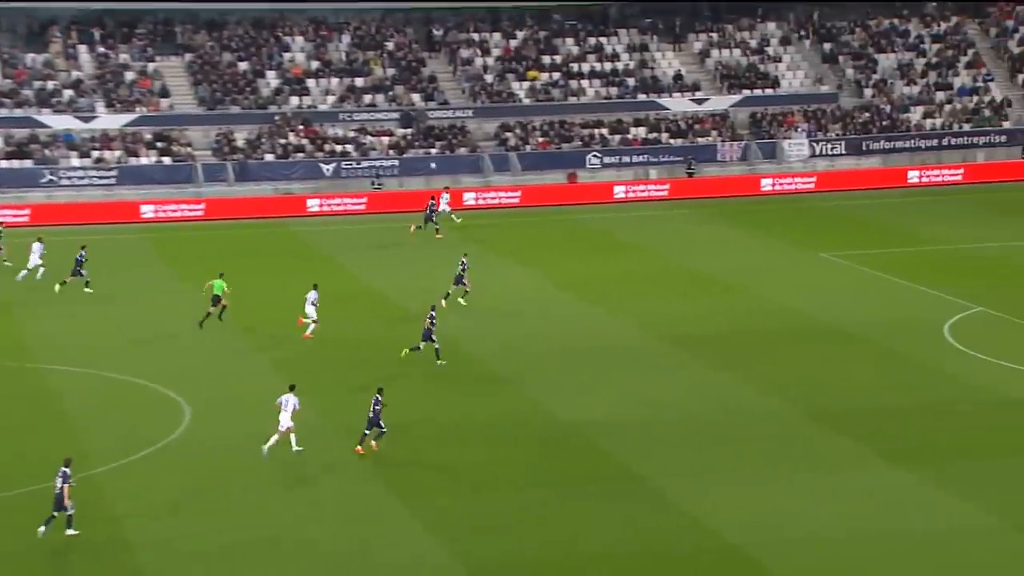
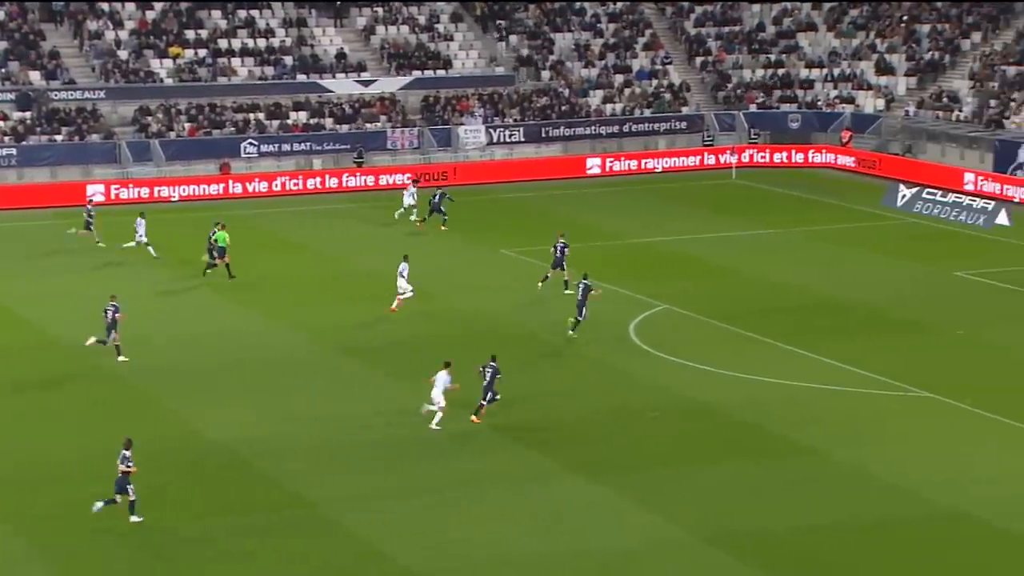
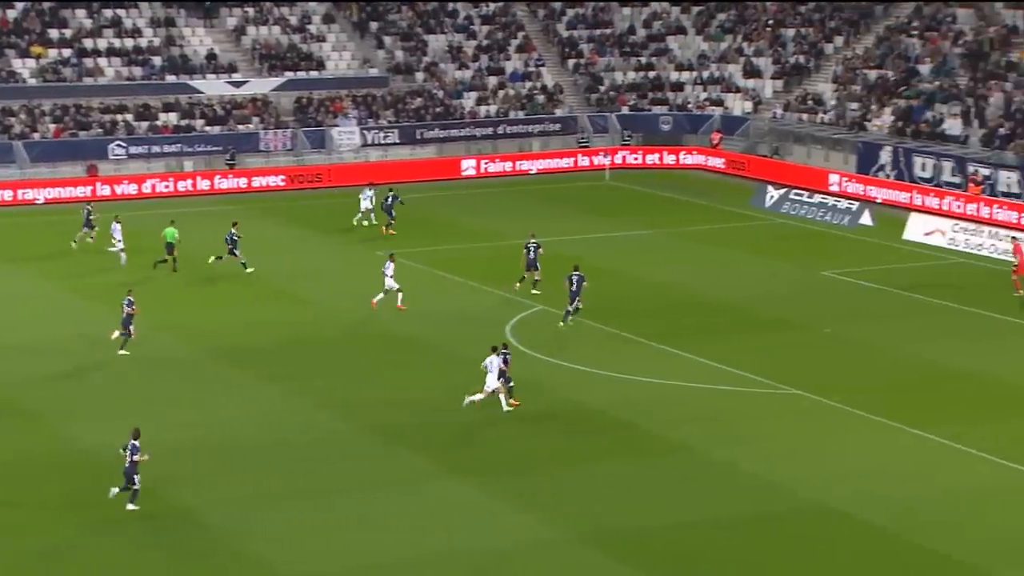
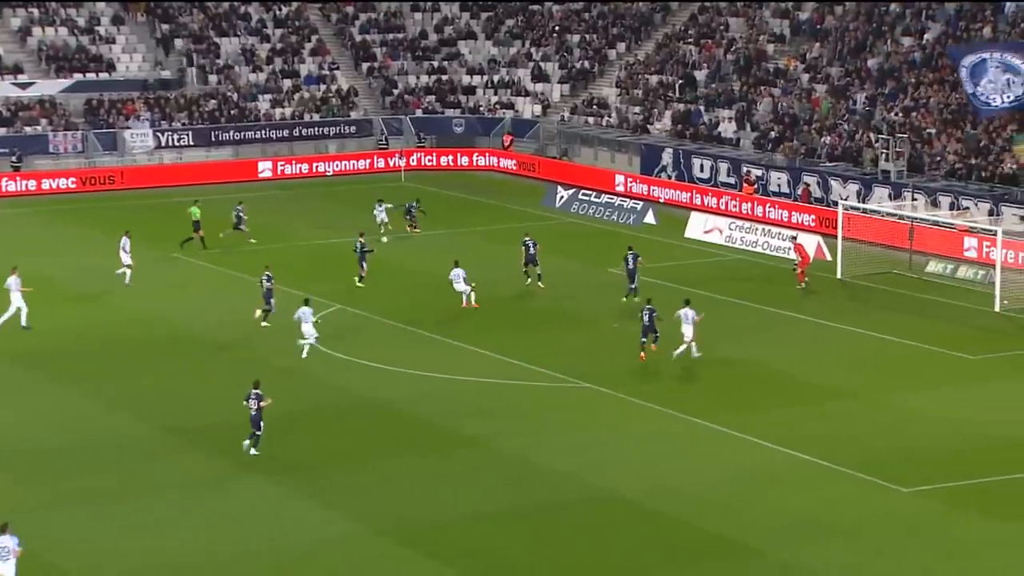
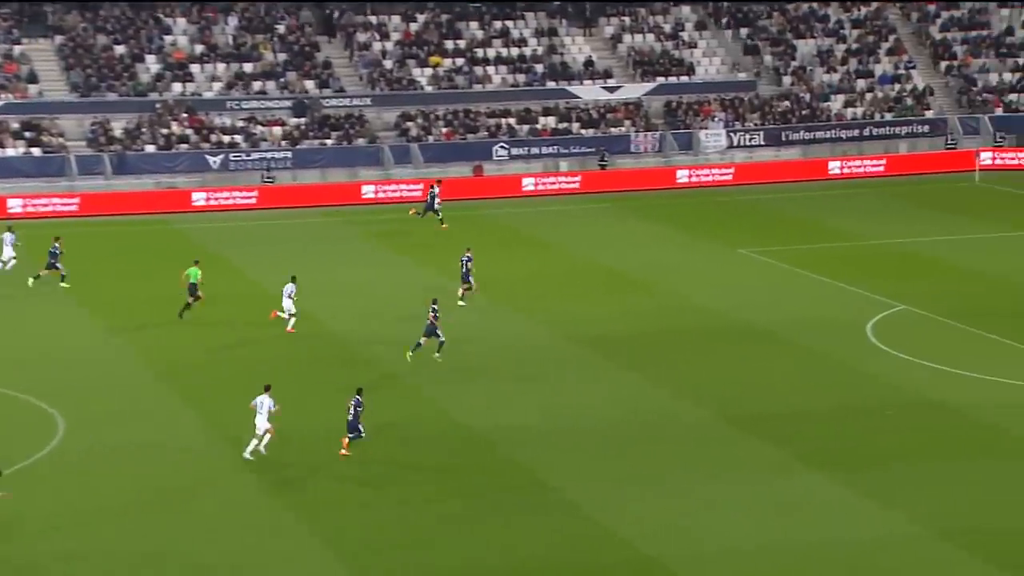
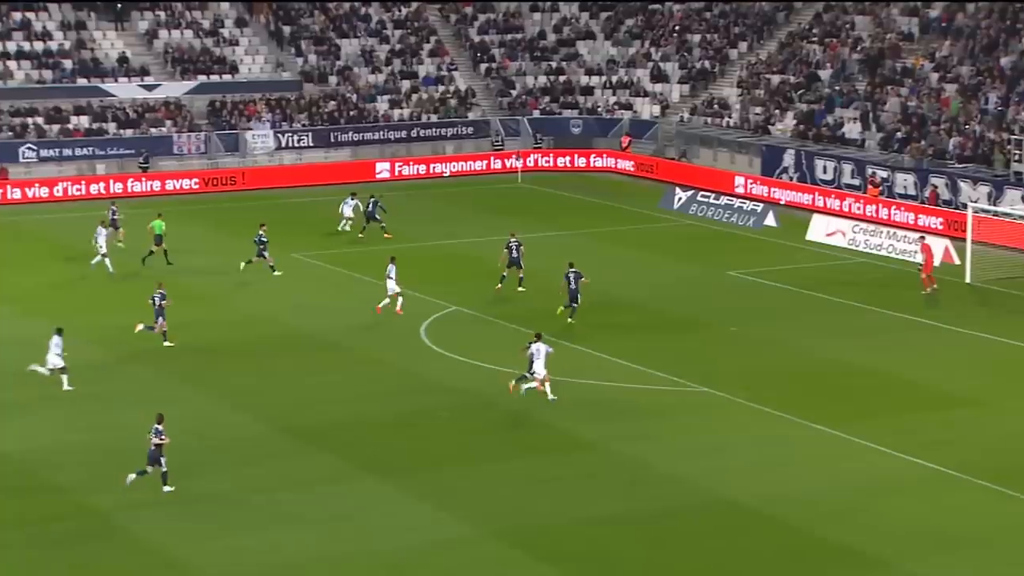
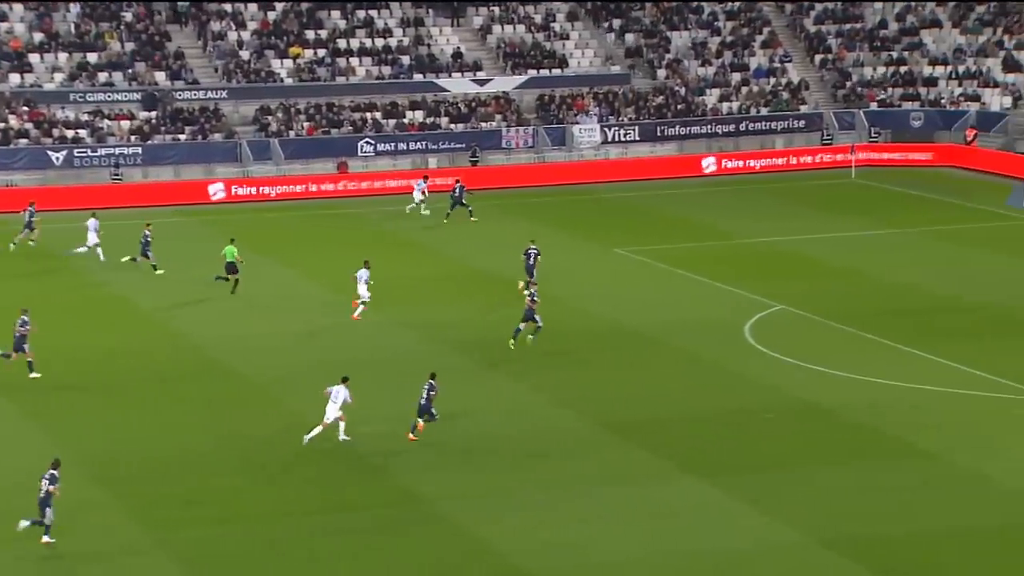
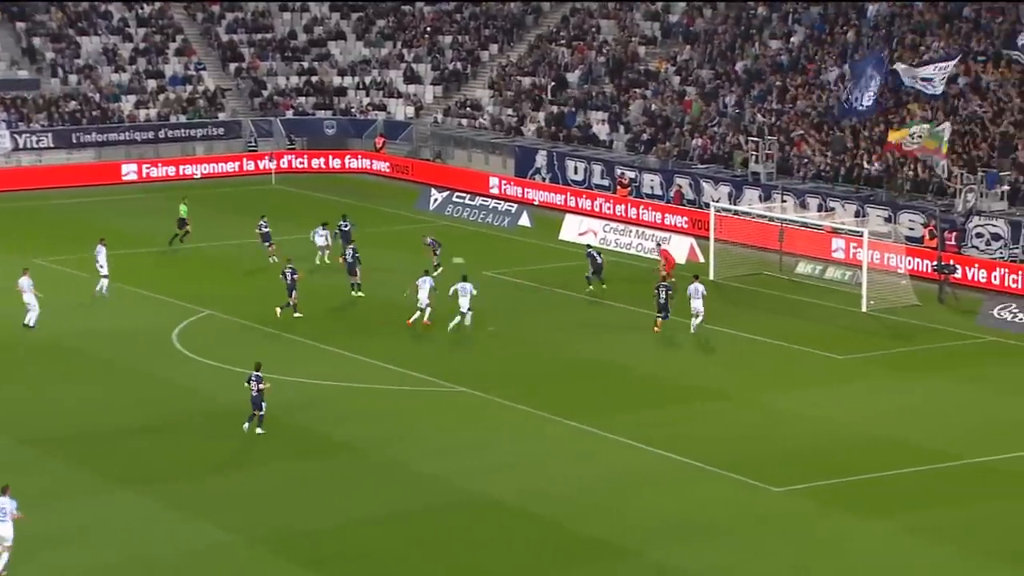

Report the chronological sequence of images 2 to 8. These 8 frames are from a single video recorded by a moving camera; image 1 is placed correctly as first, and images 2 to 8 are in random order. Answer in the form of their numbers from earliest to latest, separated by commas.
5, 7, 2, 3, 6, 4, 8
